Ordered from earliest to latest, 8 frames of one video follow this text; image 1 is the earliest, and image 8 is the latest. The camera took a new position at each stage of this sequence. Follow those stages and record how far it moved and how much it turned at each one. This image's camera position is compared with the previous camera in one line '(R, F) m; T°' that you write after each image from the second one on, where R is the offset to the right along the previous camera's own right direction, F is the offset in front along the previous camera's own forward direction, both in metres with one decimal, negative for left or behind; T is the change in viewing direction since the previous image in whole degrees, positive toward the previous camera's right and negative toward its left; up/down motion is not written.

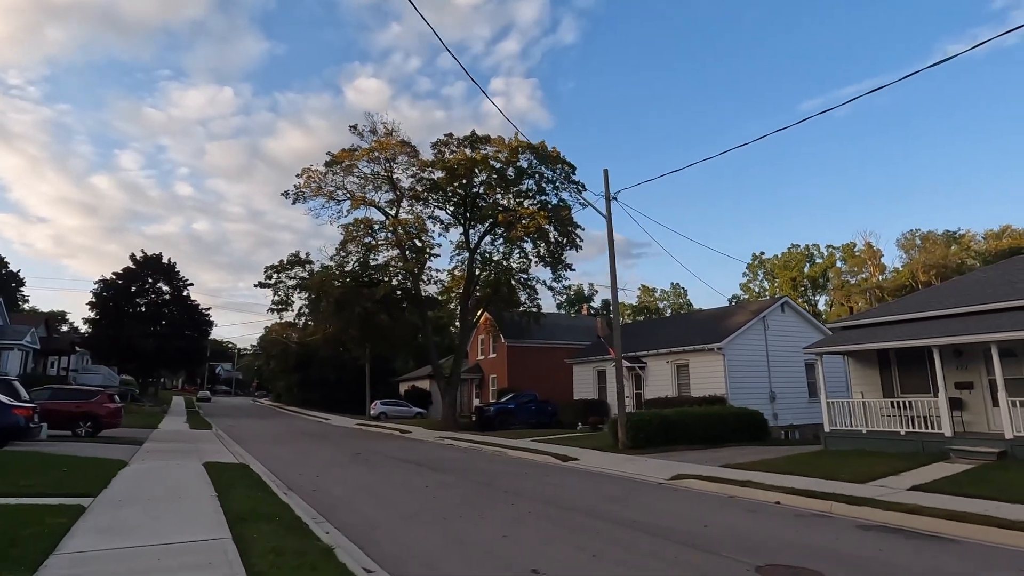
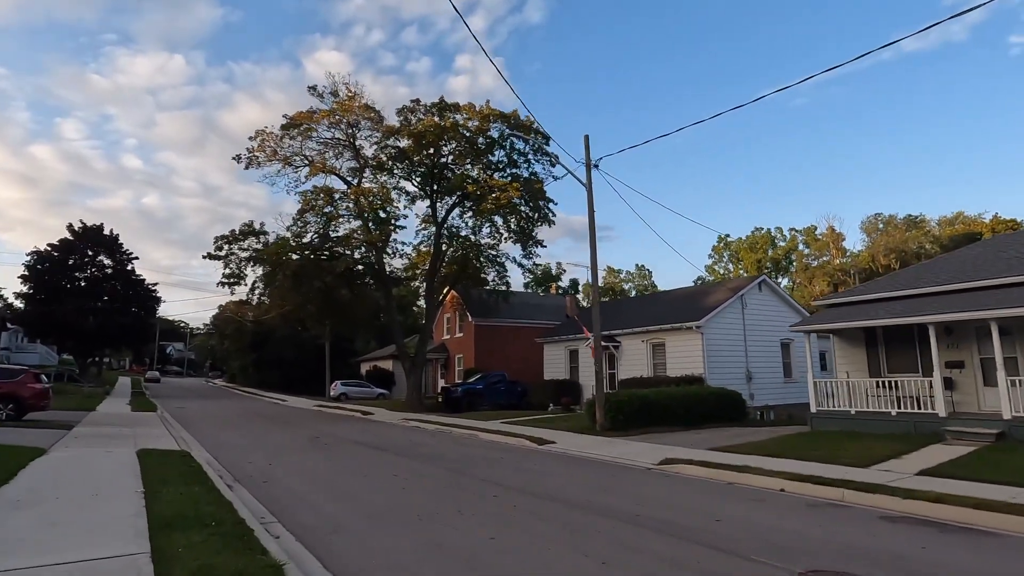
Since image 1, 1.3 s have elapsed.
(-0.4, +1.5) m; +4°
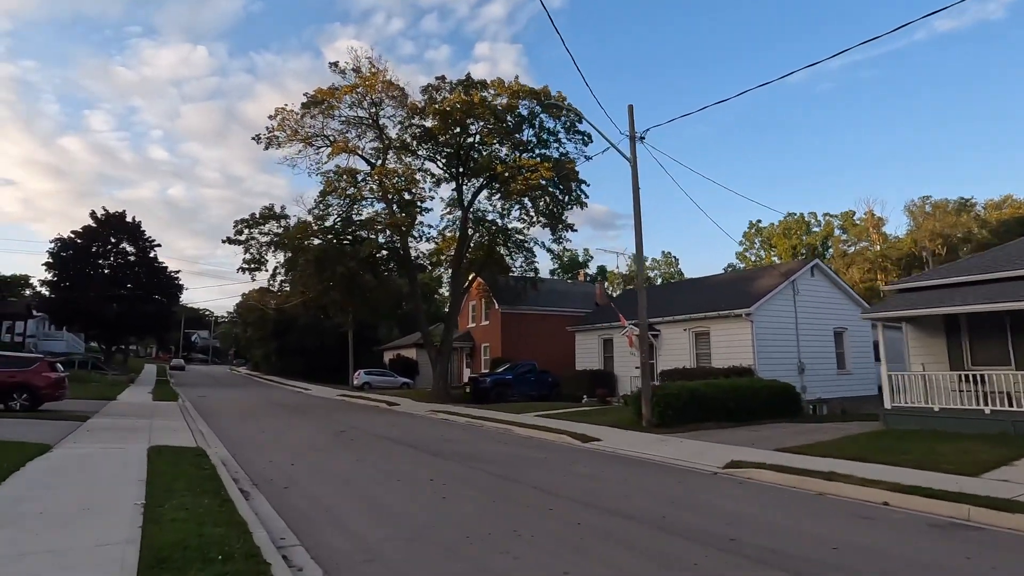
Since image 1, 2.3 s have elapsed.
(-0.6, +1.6) m; -2°
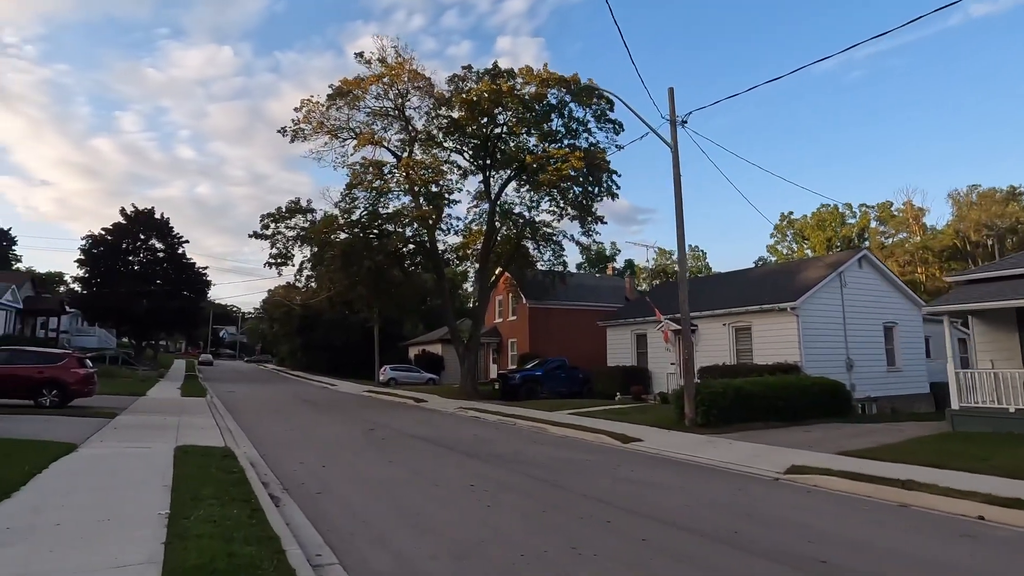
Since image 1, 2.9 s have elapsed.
(-0.4, +0.8) m; -2°
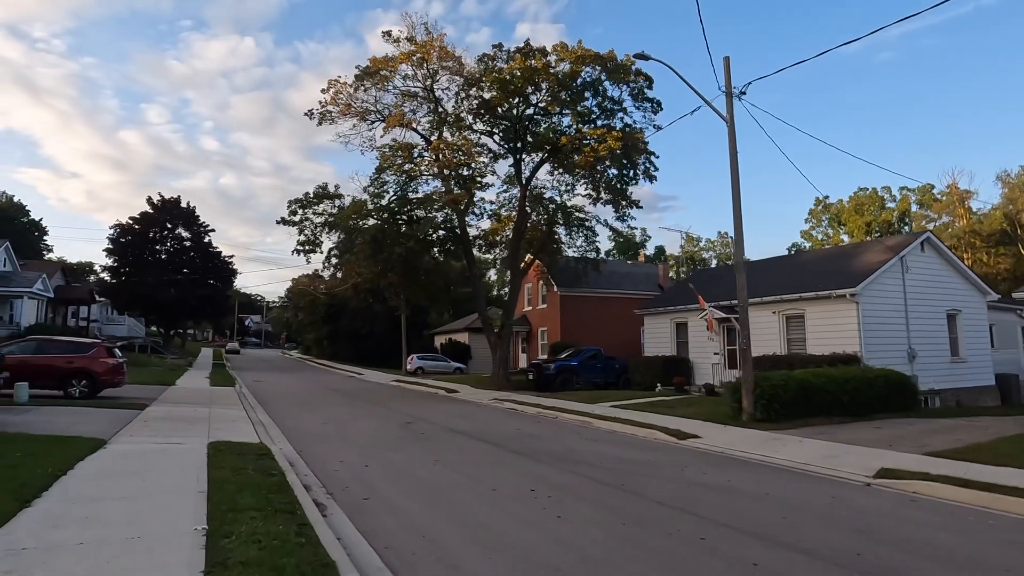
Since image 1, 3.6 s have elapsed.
(-0.7, +1.1) m; -2°
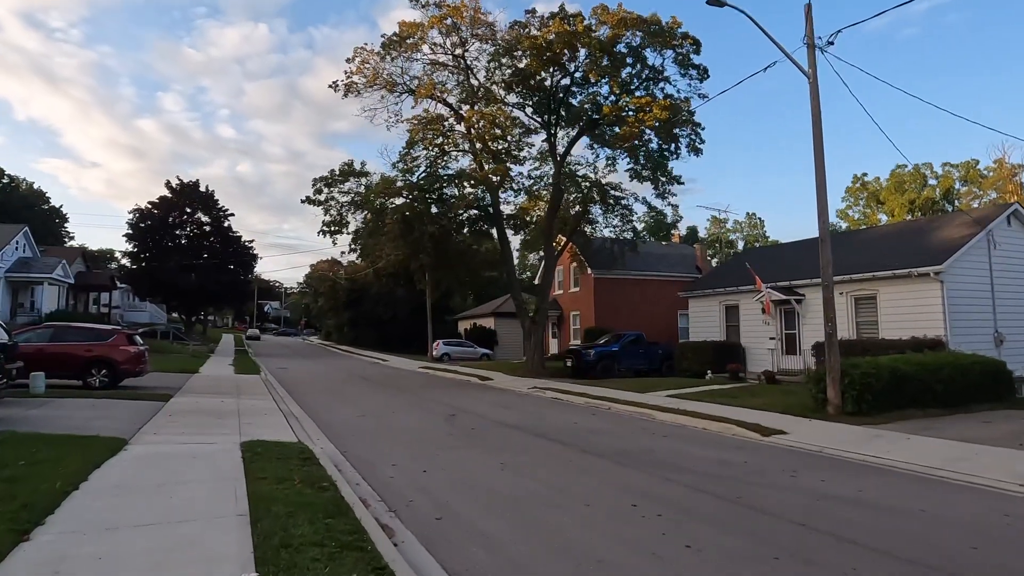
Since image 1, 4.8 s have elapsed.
(-1.1, +1.6) m; -1°
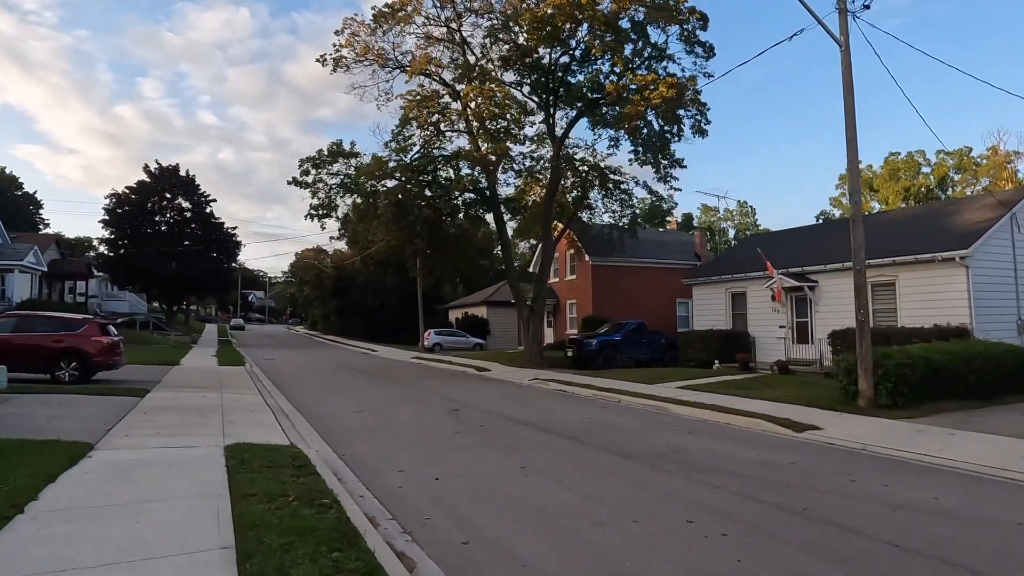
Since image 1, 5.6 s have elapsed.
(-0.5, +1.2) m; +1°
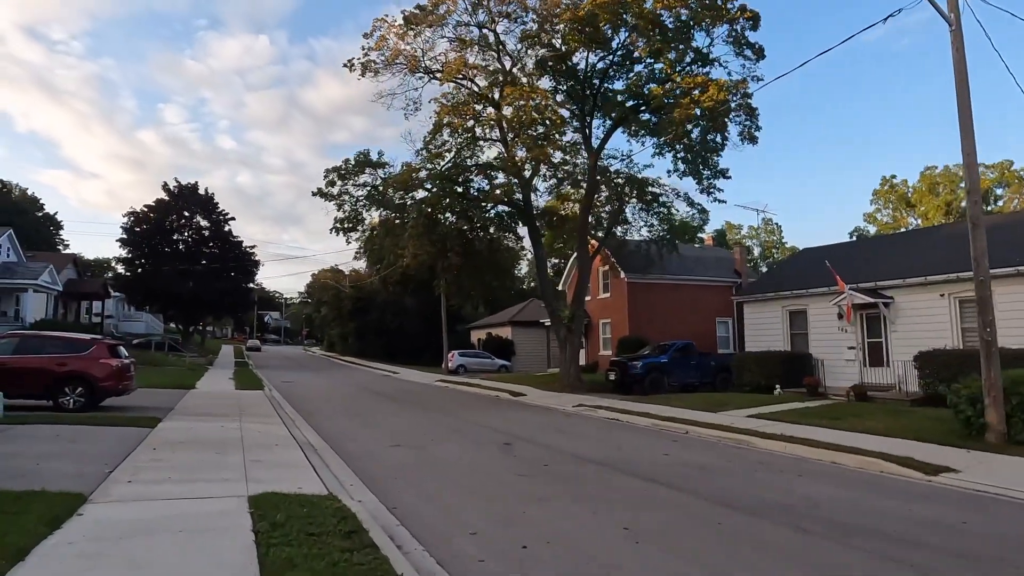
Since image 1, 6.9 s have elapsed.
(-1.0, +1.8) m; -1°
